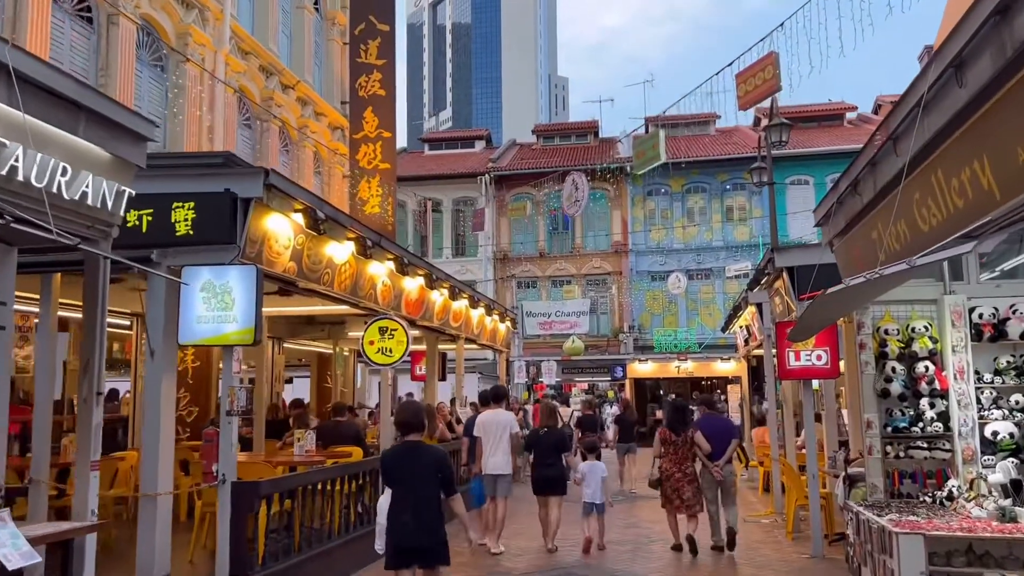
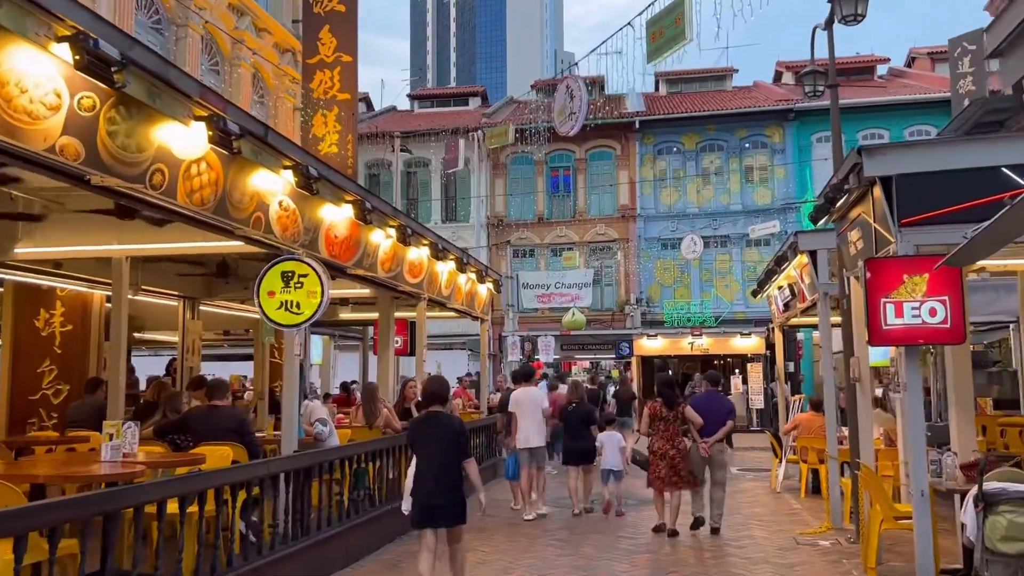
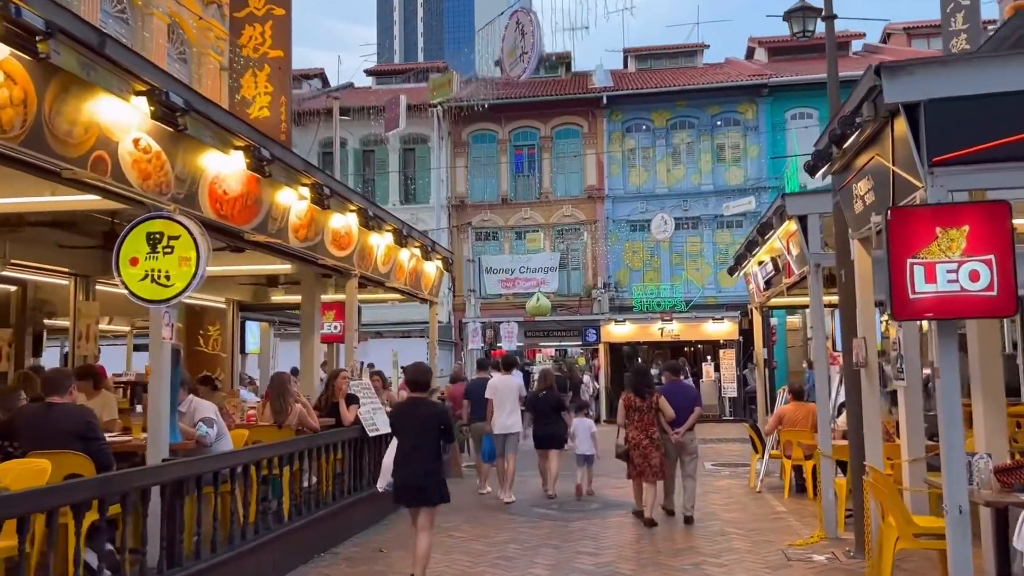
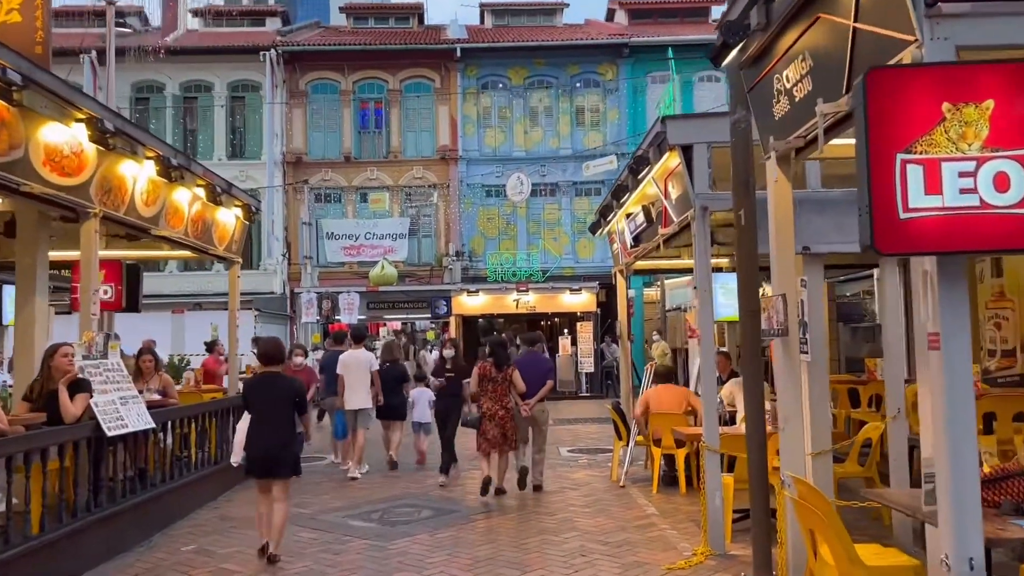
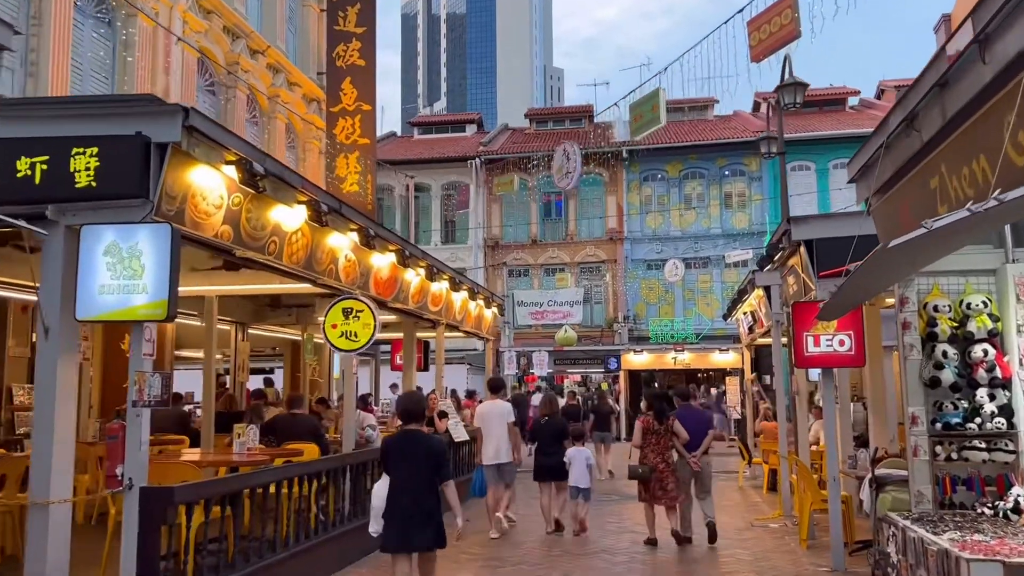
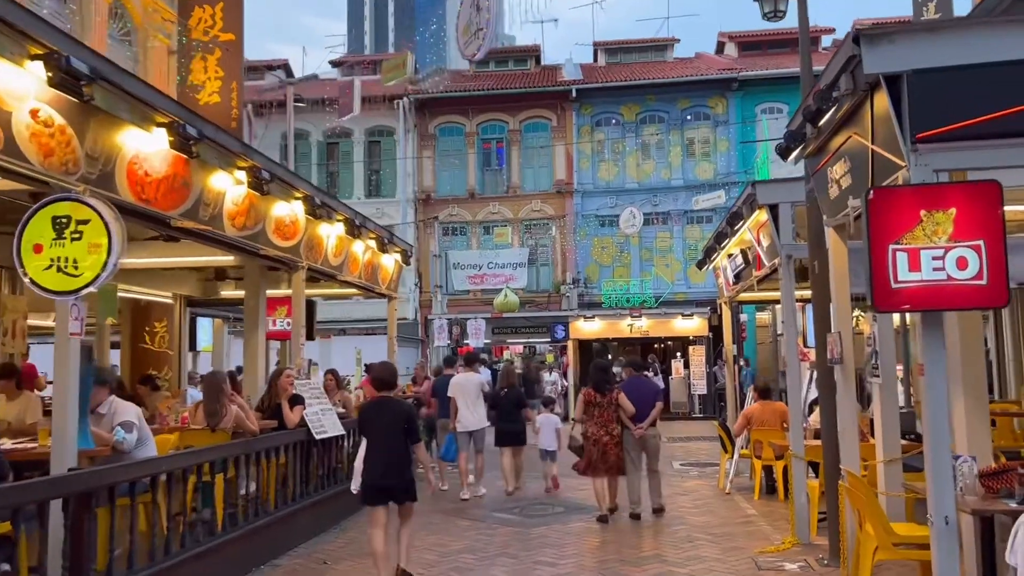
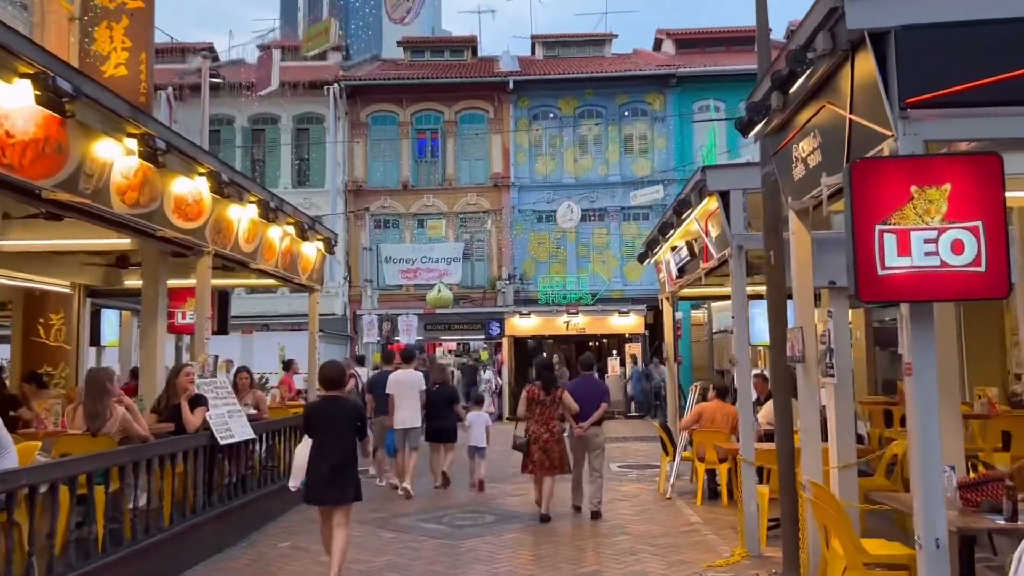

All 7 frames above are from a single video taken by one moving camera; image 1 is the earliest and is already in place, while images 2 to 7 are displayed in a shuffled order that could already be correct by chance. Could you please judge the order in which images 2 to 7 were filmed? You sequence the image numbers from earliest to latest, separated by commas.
5, 2, 3, 6, 7, 4
